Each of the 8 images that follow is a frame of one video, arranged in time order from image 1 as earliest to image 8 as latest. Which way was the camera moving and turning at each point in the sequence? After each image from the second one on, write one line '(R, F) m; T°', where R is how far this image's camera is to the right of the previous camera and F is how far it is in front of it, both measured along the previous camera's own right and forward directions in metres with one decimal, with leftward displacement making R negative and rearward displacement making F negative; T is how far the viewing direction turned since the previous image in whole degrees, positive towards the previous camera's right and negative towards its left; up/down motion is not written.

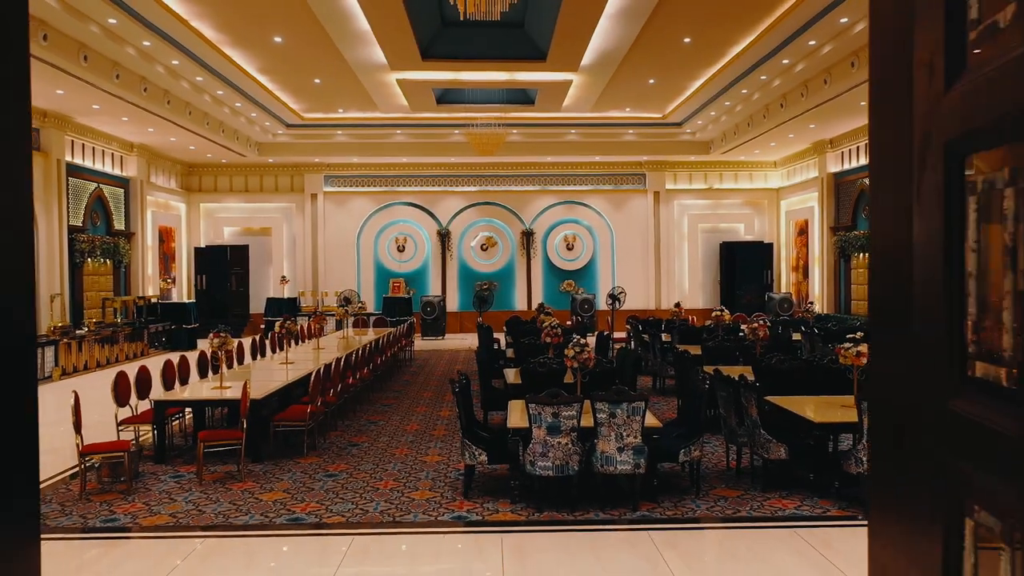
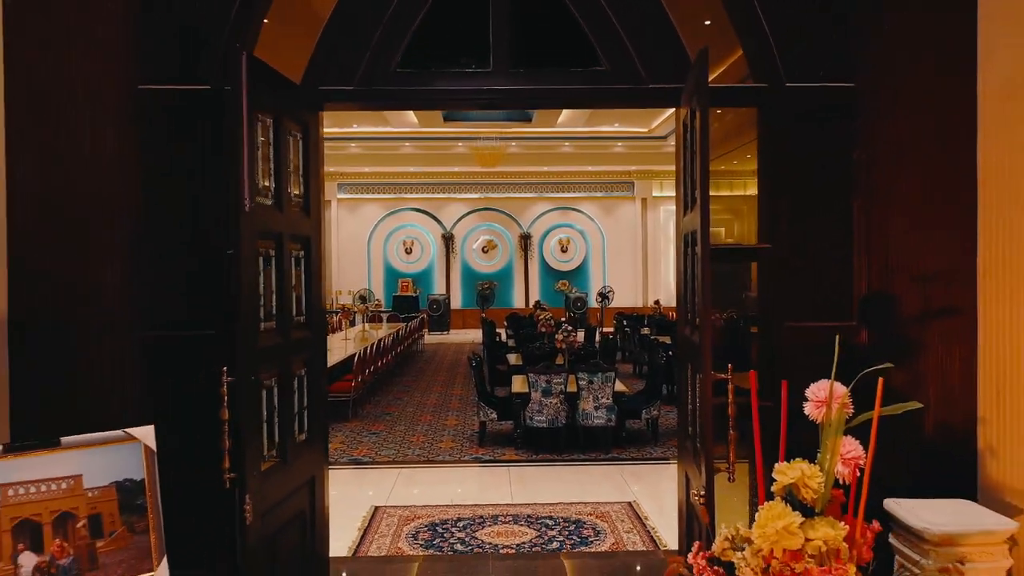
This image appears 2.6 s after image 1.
(-0.1, -1.7) m; 0°
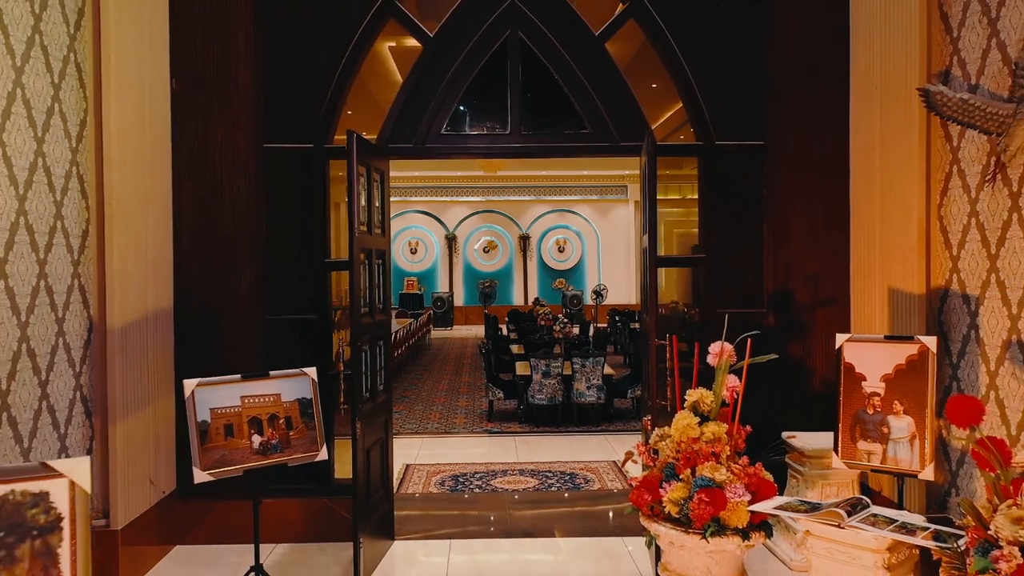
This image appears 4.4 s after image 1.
(-0.1, -1.2) m; 0°
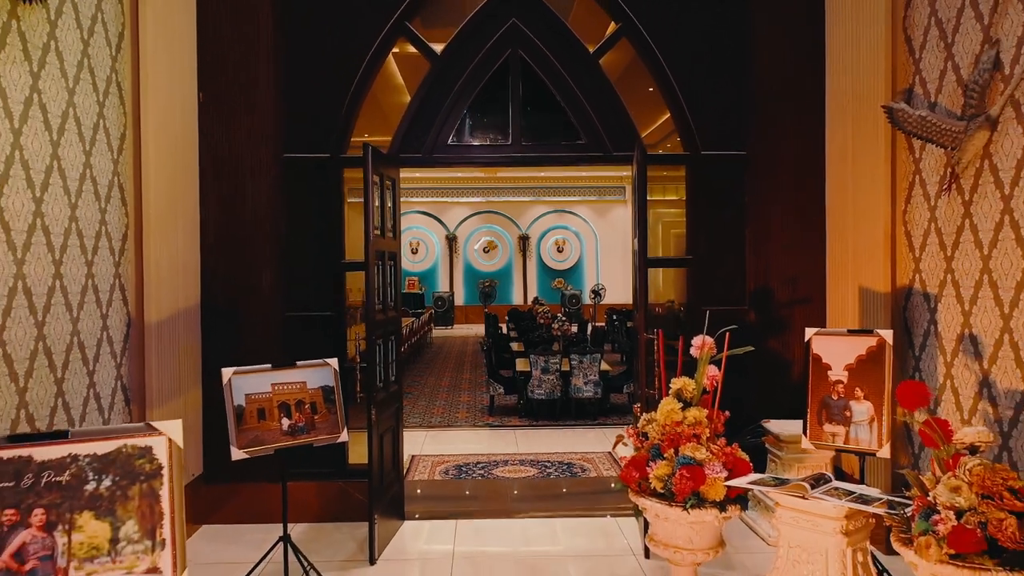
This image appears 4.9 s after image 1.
(0.0, -0.3) m; 0°
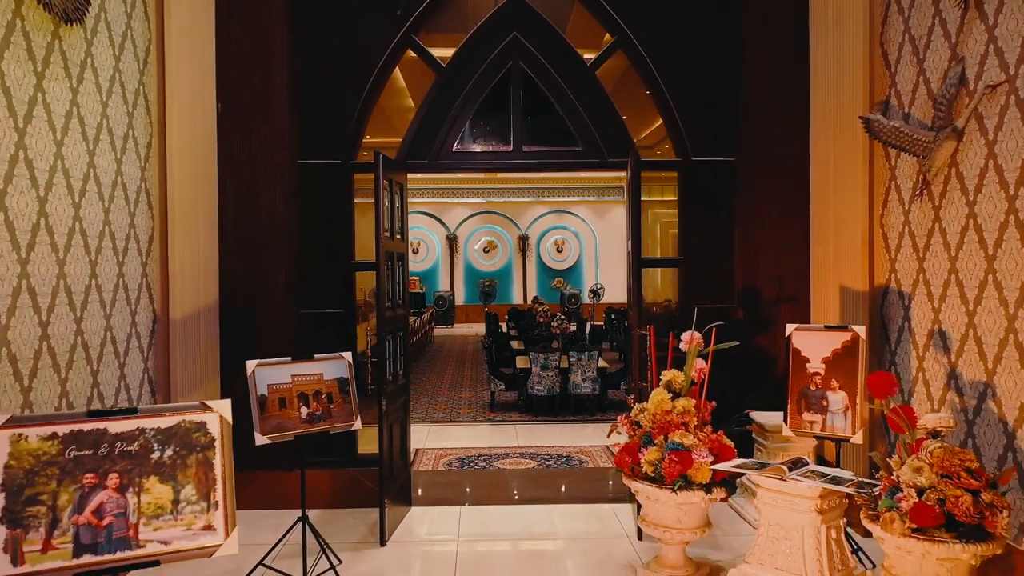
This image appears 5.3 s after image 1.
(0.0, -0.2) m; 0°
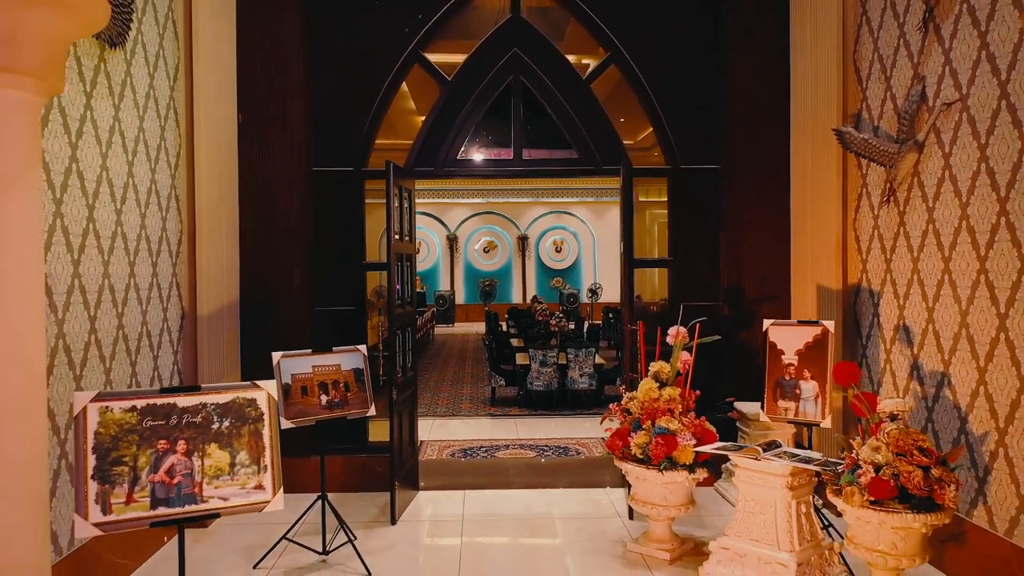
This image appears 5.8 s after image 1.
(0.0, -0.3) m; 0°
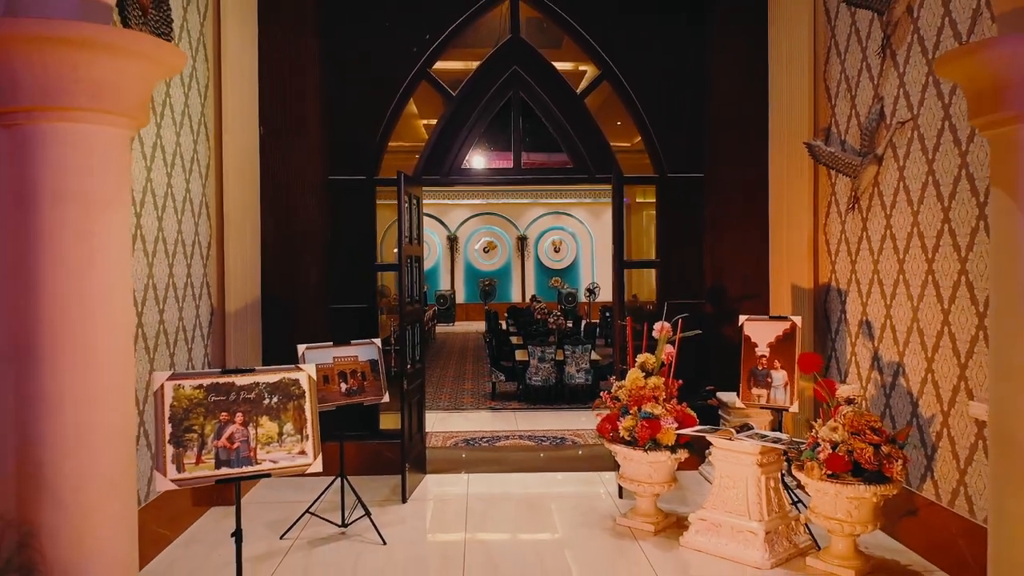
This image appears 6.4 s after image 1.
(0.0, -0.4) m; 0°
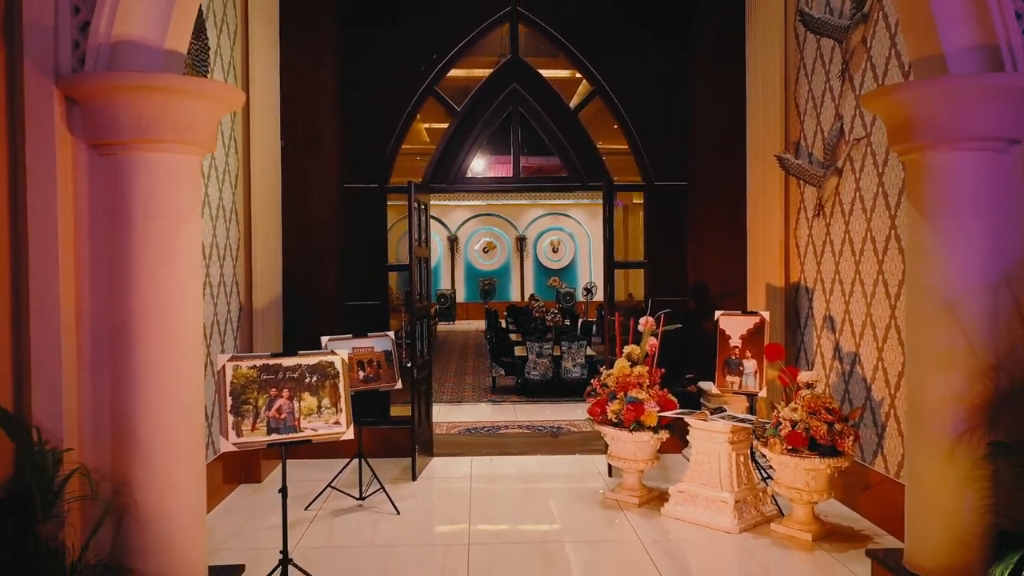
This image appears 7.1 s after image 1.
(0.0, -0.5) m; 0°
